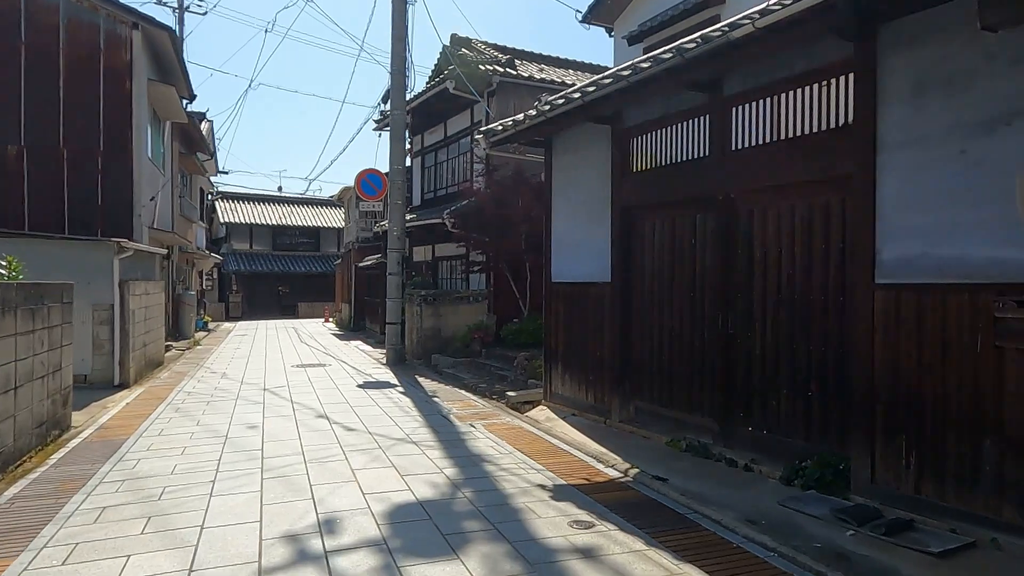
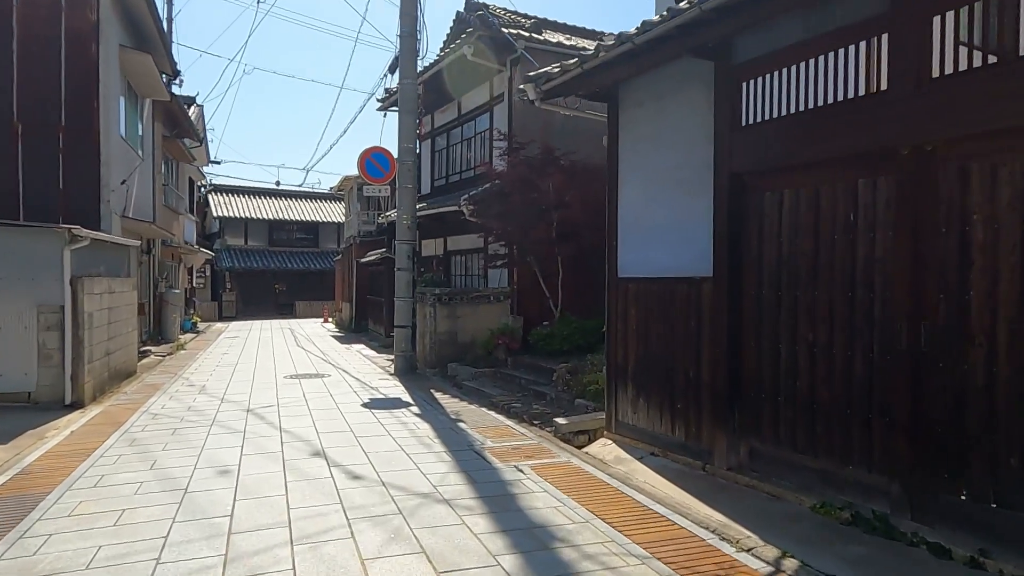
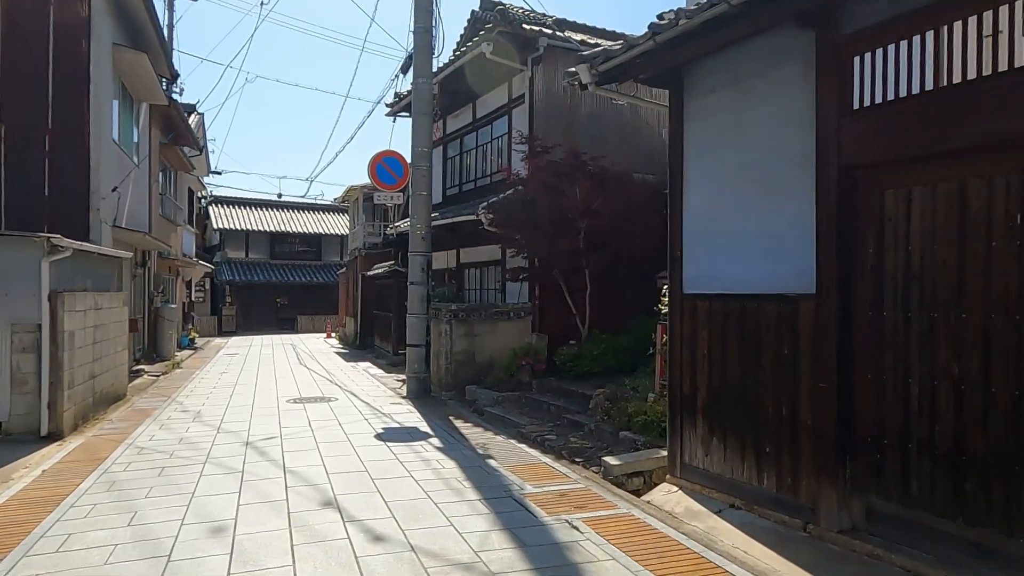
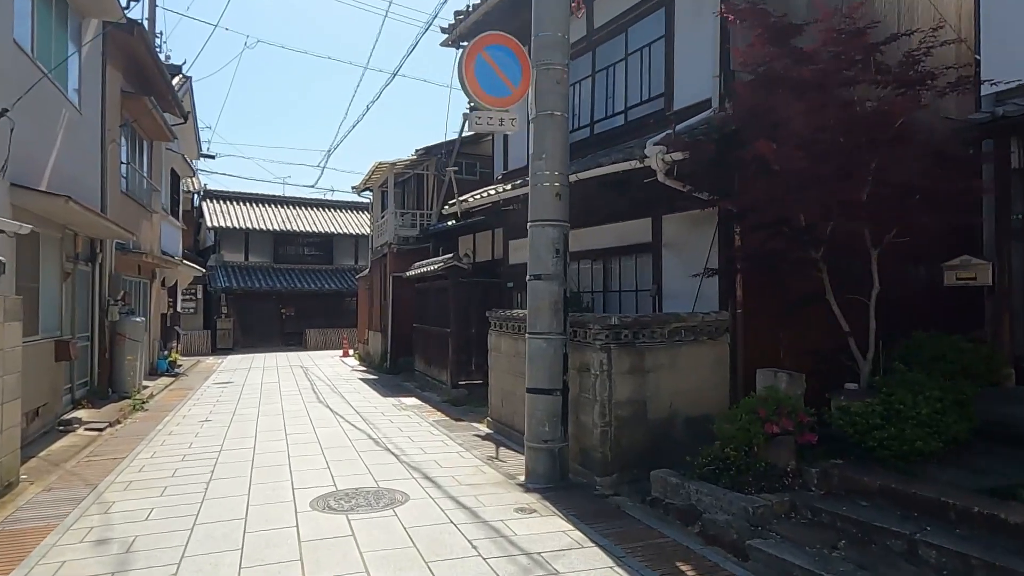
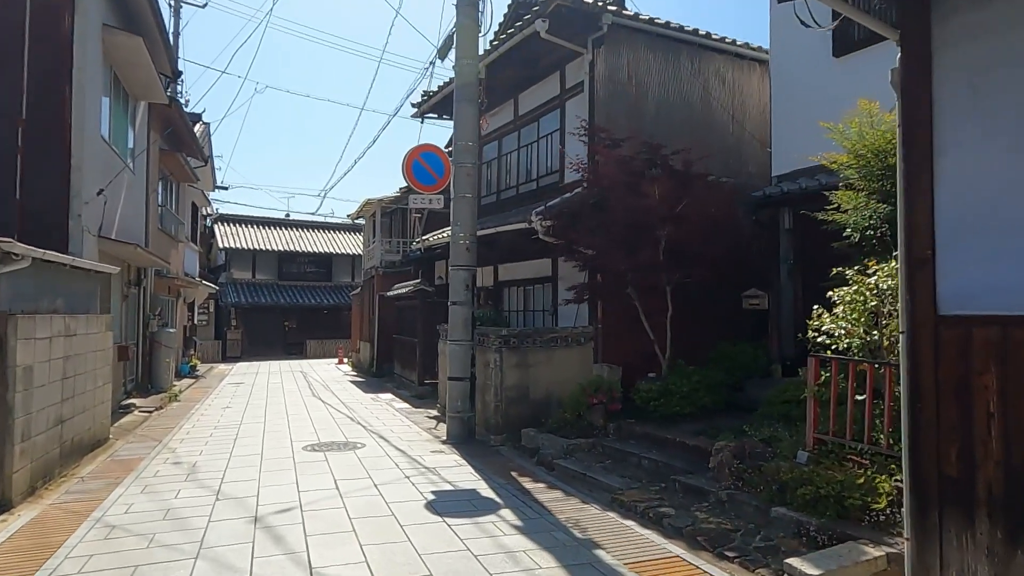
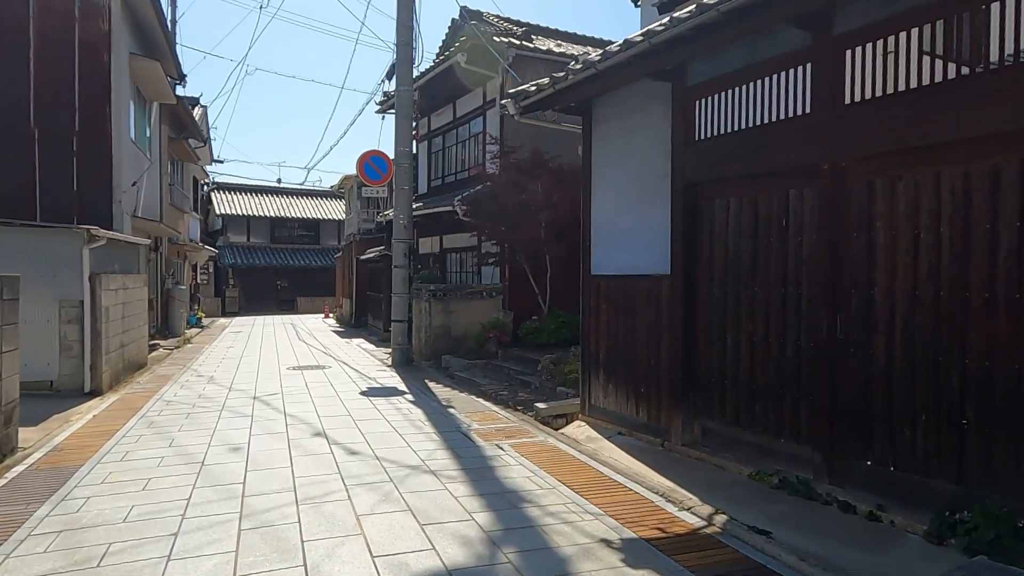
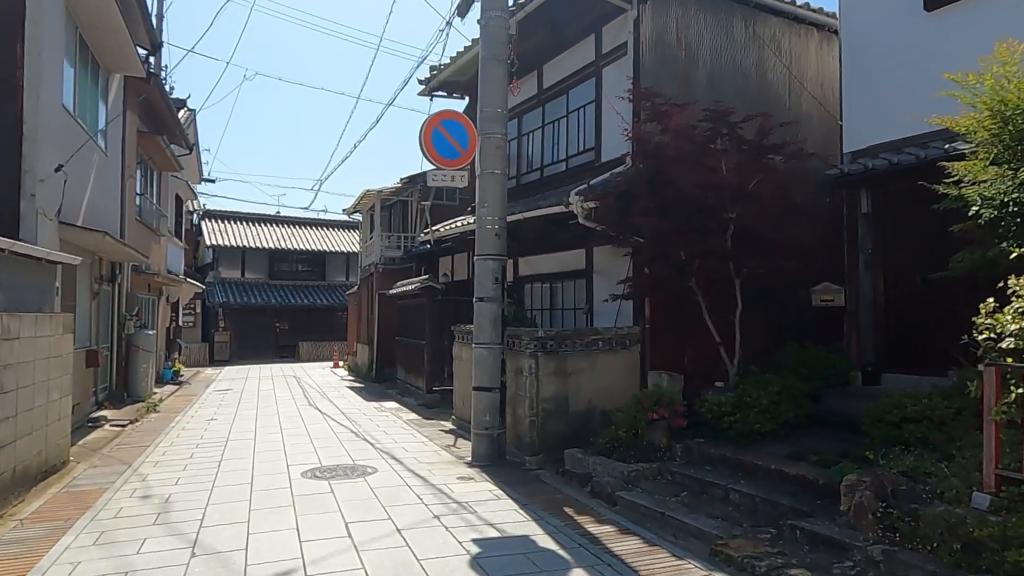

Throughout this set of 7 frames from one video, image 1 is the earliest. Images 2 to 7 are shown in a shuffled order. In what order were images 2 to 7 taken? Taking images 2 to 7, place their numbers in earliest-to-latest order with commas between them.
6, 2, 3, 5, 7, 4
